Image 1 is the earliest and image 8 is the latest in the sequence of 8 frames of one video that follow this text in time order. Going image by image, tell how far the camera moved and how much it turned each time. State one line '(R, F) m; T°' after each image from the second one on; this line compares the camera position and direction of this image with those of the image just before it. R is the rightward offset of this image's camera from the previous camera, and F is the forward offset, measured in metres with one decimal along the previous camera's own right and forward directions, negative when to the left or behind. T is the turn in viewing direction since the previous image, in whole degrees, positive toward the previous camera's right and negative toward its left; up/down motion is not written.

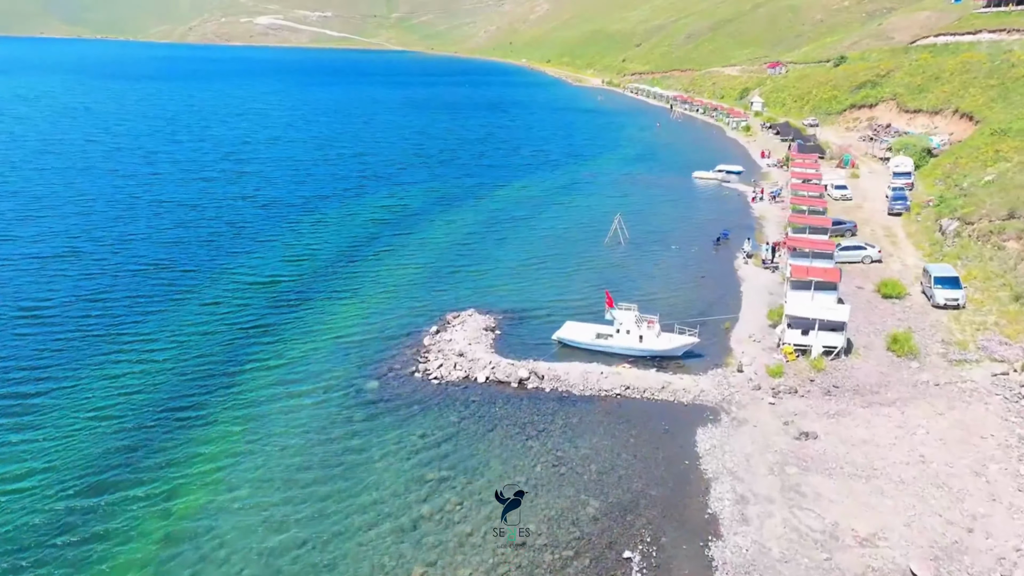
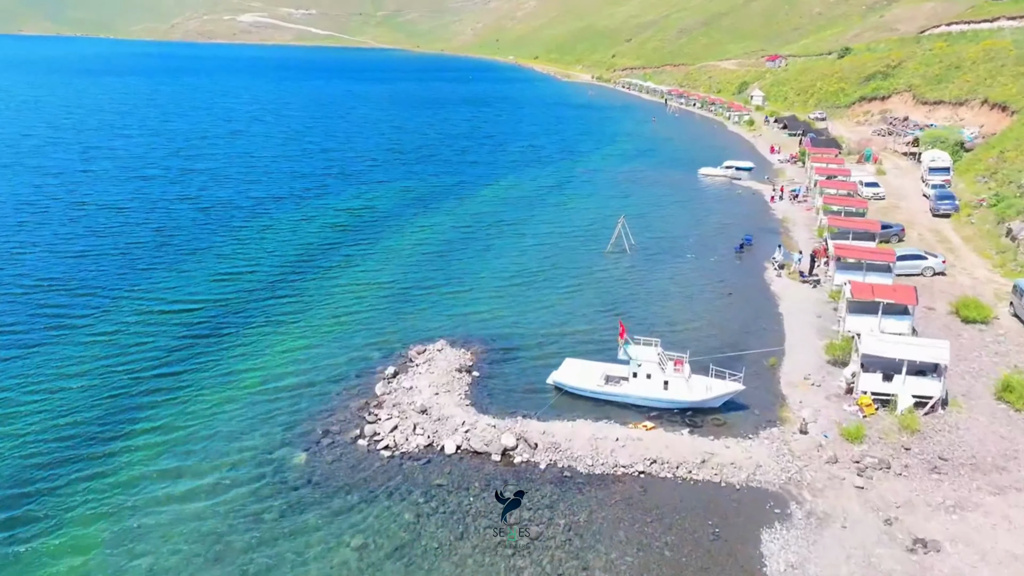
(+0.3, +11.4) m; +1°
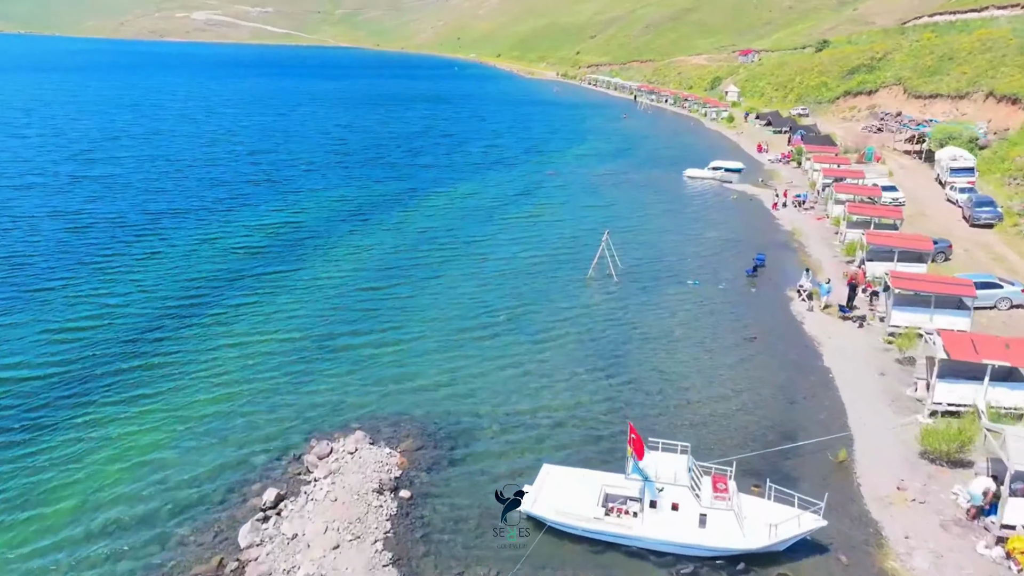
(+0.7, +12.7) m; +3°
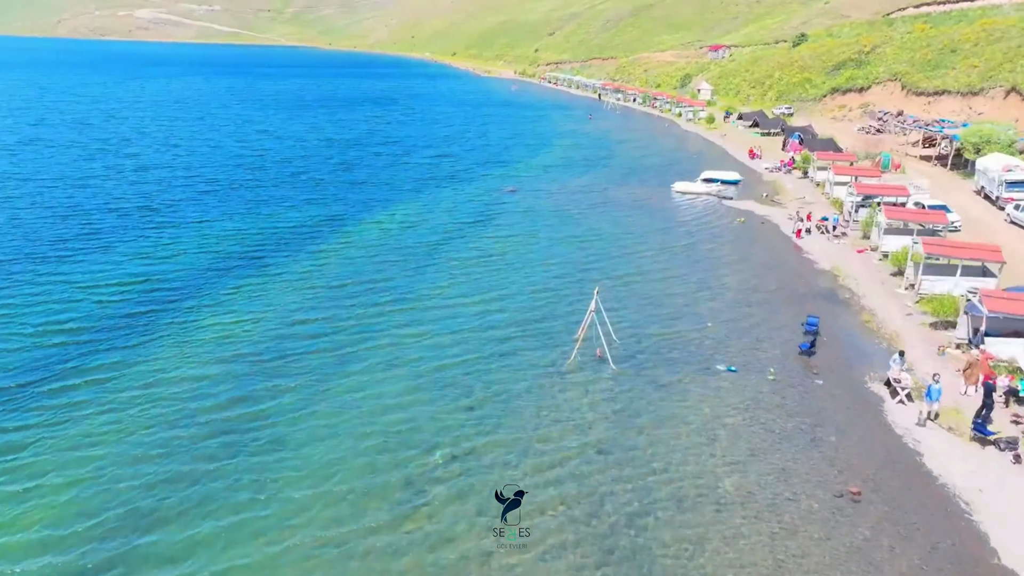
(+0.6, +15.8) m; +3°
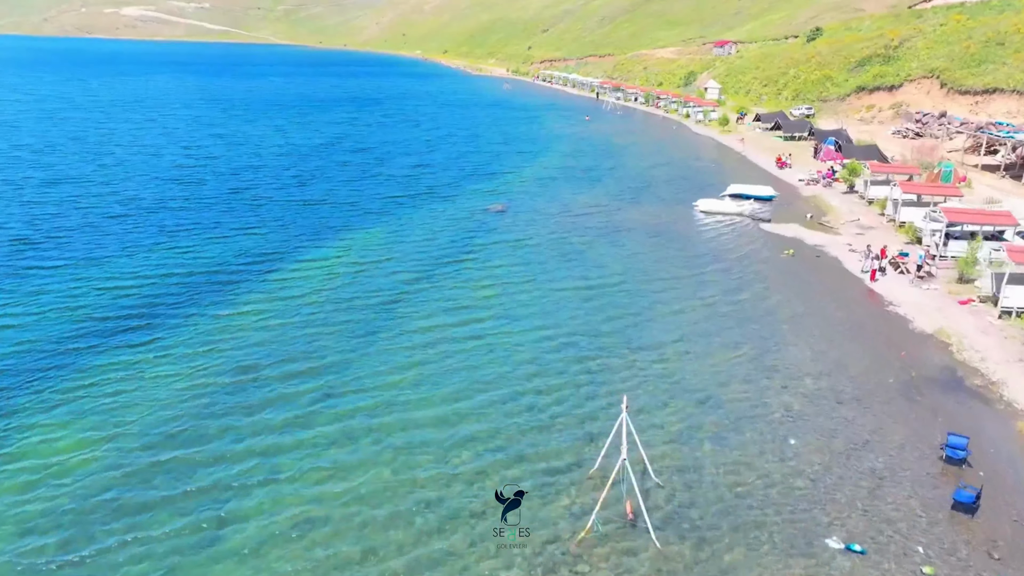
(+0.3, +12.8) m; 0°
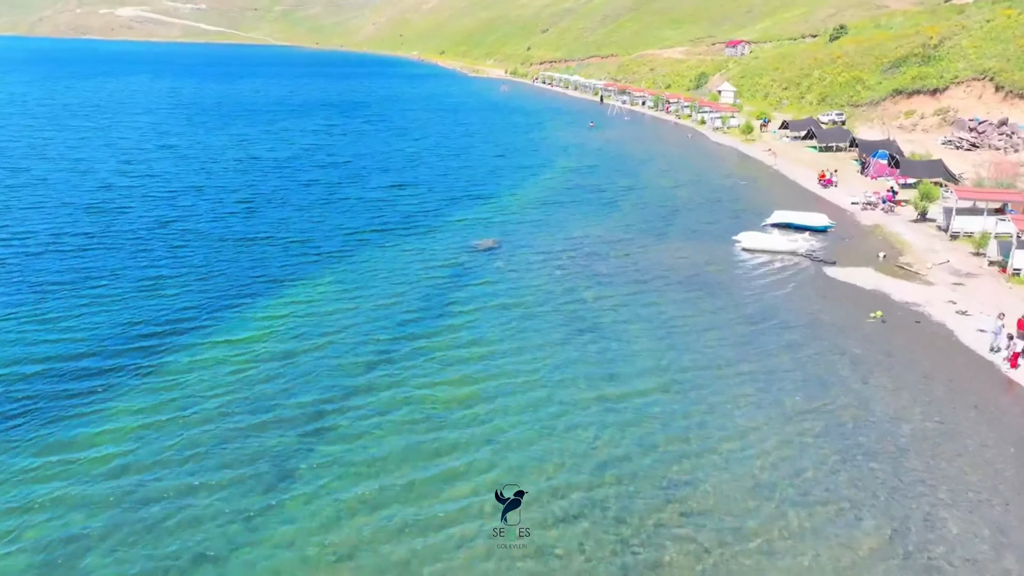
(+0.1, +12.3) m; 0°
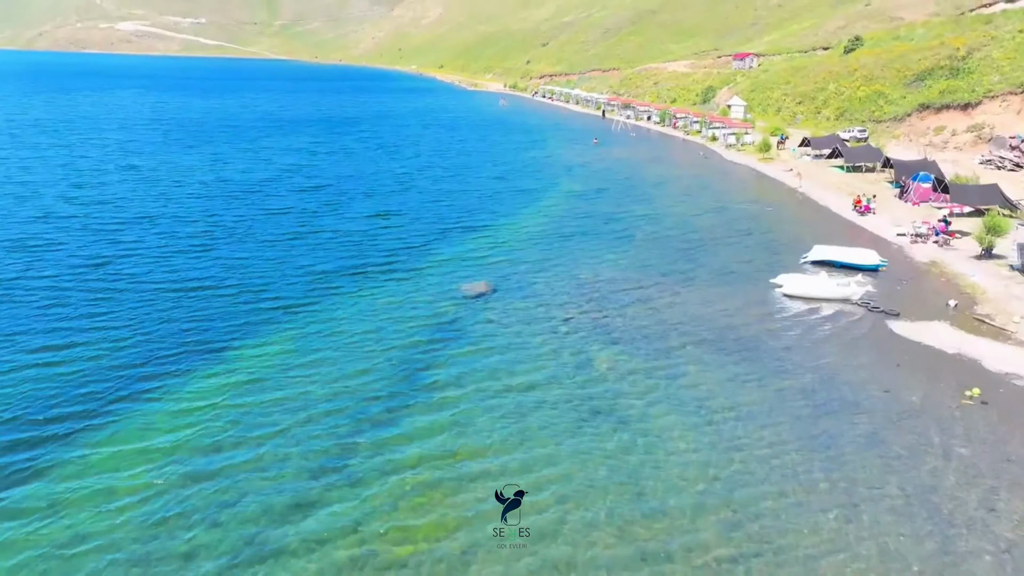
(0.0, +7.8) m; 0°
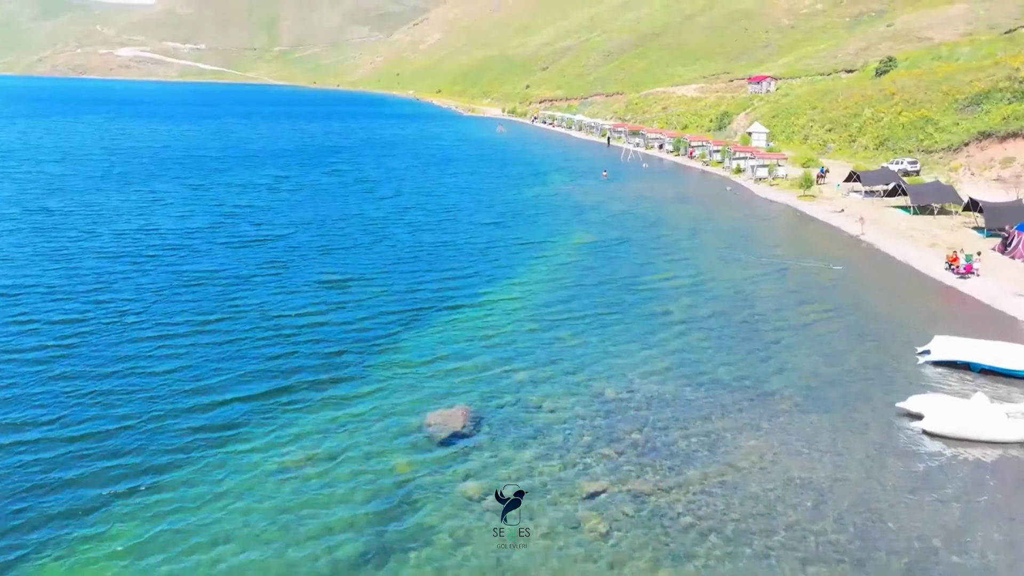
(-0.1, +14.3) m; 0°
